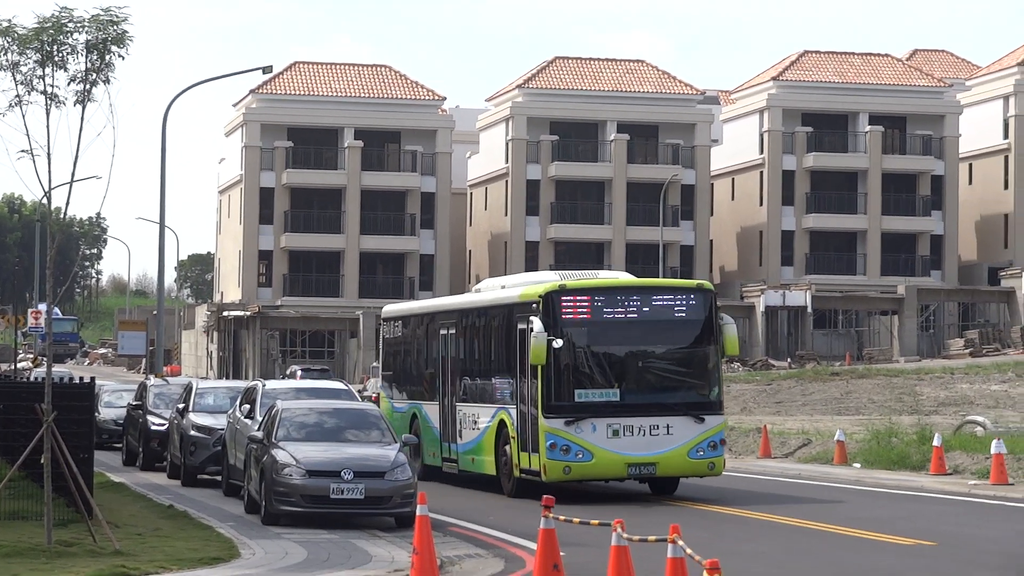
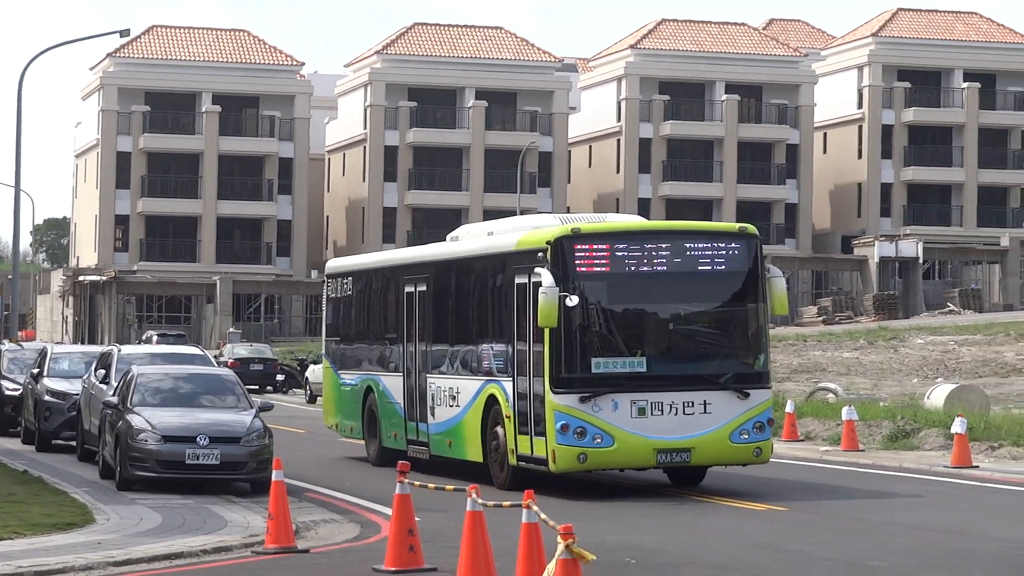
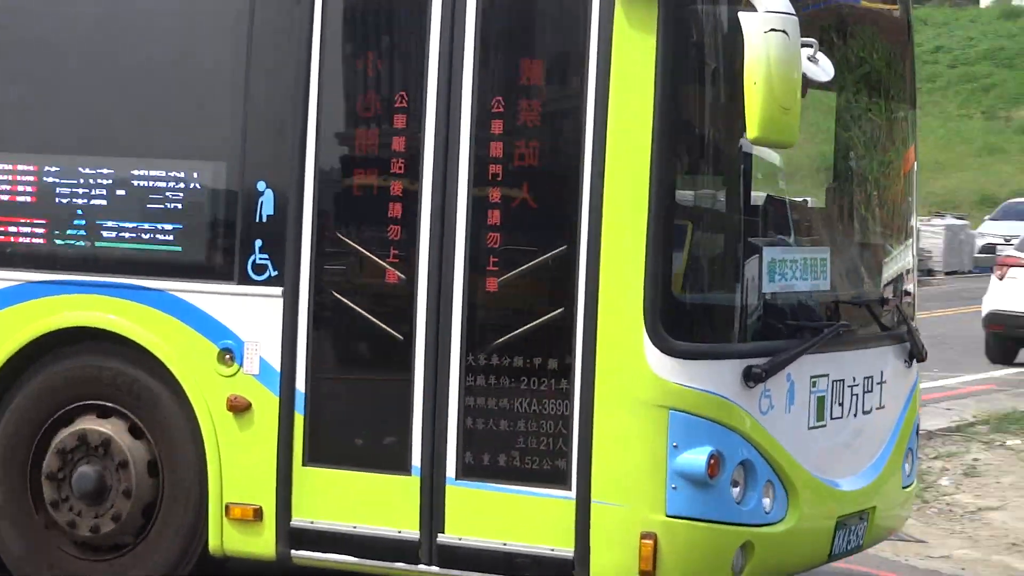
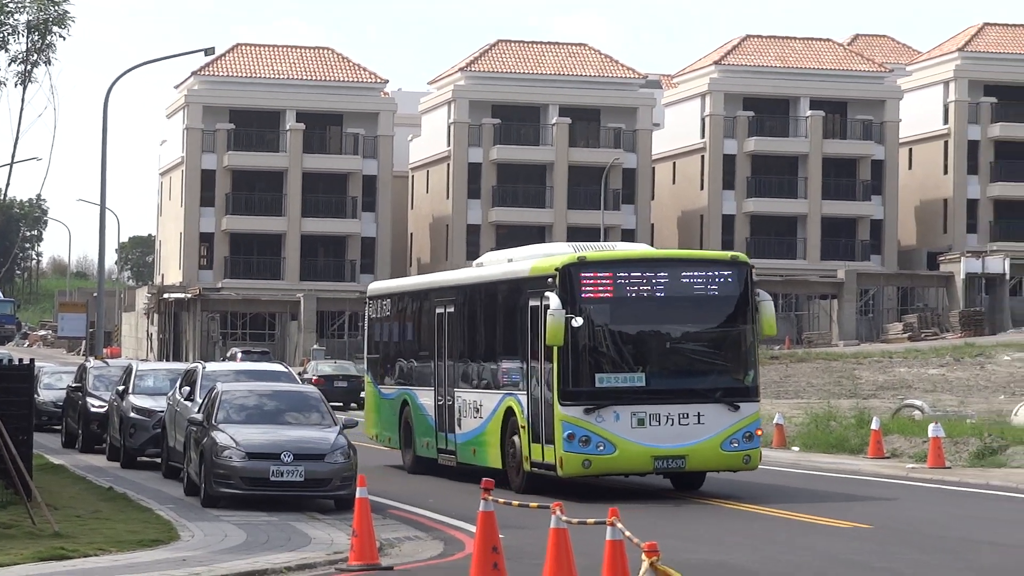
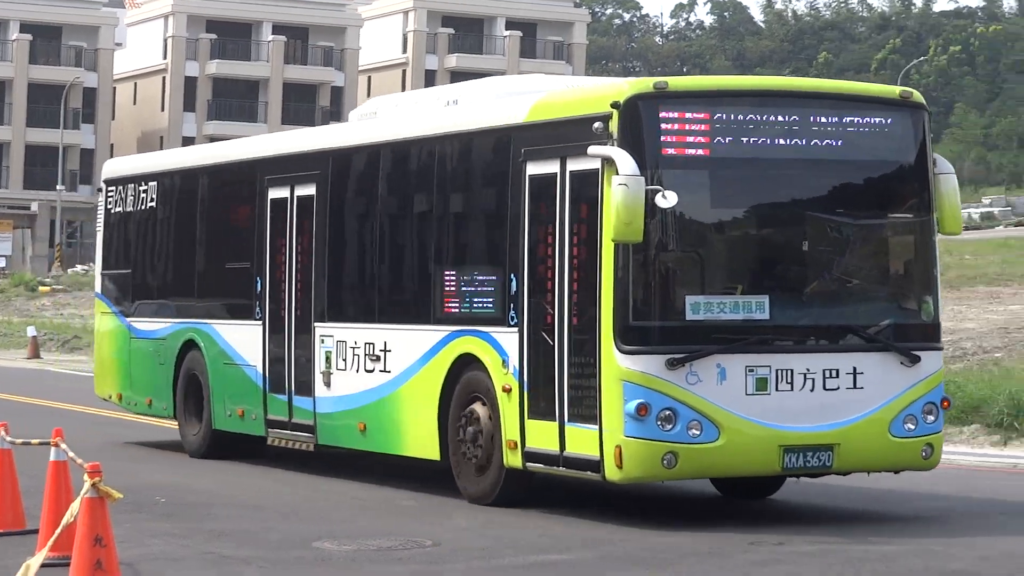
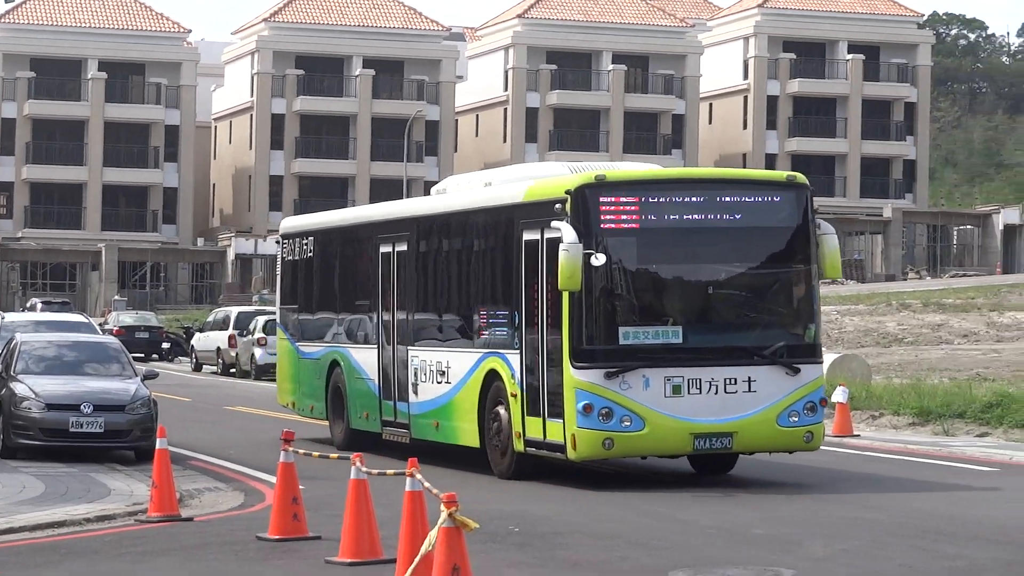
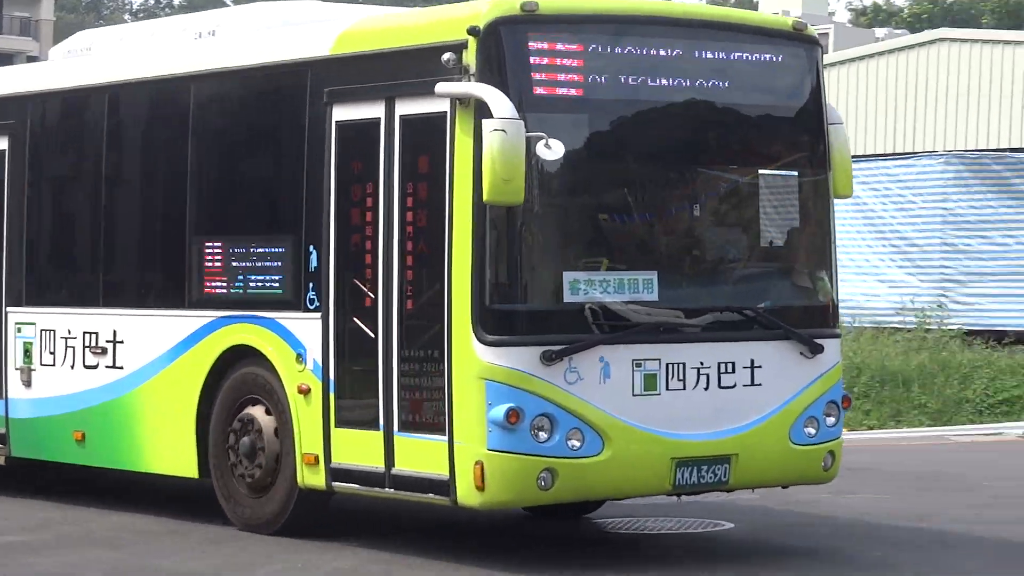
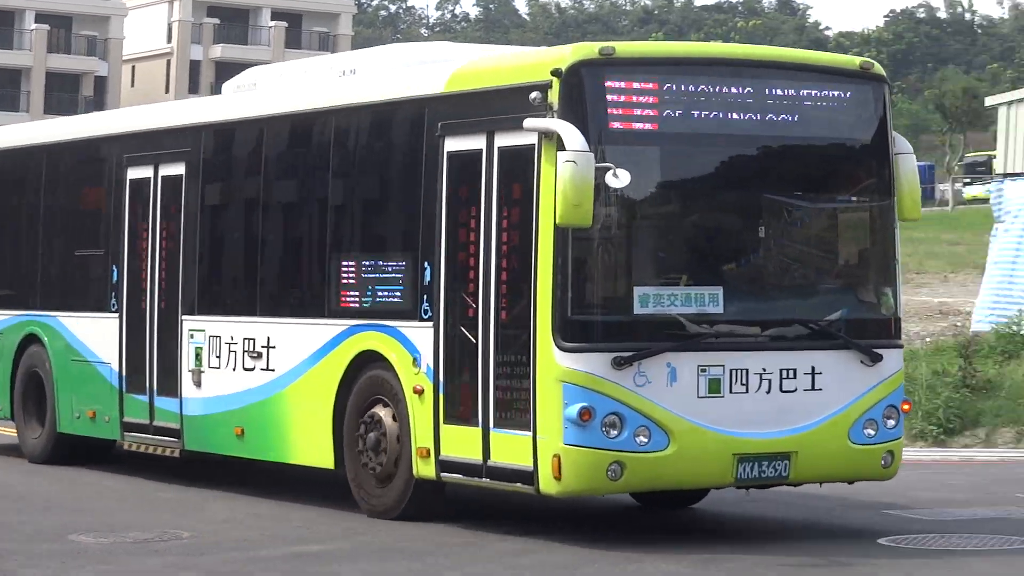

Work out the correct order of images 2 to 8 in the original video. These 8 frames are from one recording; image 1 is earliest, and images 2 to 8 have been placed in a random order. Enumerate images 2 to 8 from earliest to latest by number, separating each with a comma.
4, 2, 6, 5, 8, 7, 3
